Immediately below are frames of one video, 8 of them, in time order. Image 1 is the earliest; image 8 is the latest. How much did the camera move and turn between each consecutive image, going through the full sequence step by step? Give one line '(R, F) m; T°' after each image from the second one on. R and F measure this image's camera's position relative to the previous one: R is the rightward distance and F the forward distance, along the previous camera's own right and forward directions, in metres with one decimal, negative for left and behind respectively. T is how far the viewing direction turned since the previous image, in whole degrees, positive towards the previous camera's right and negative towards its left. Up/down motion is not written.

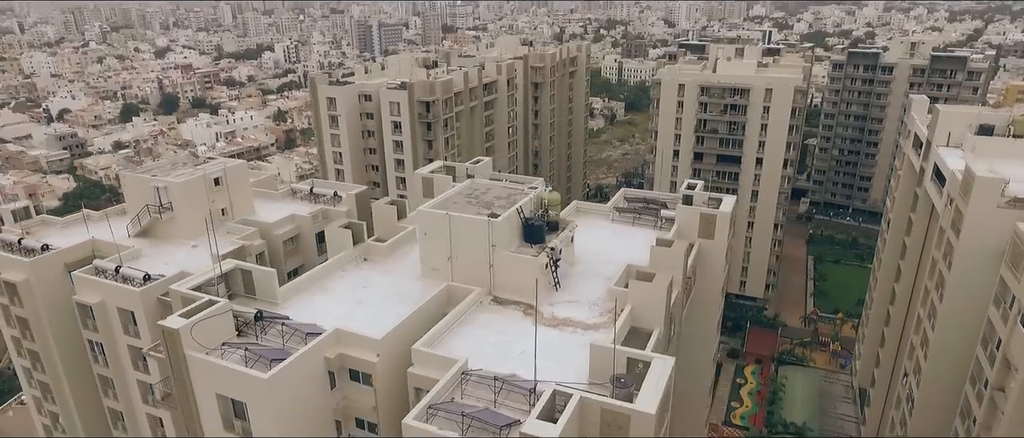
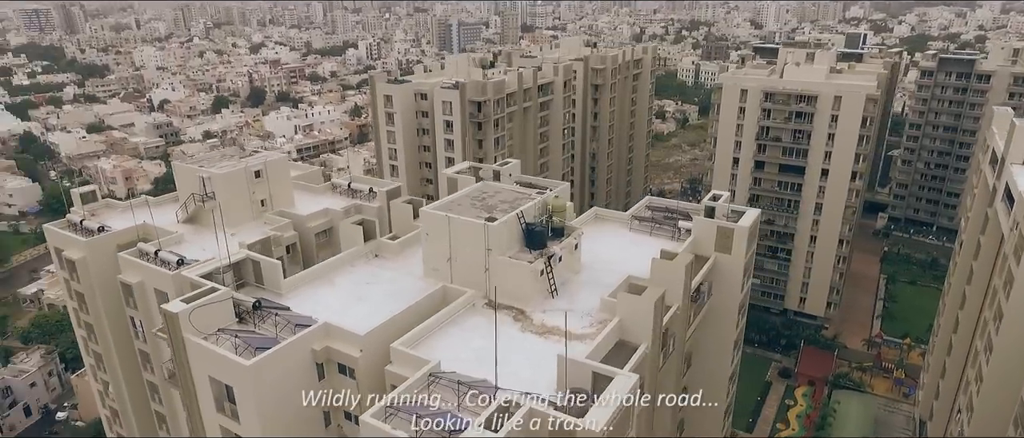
(+2.0, +0.1) m; -7°
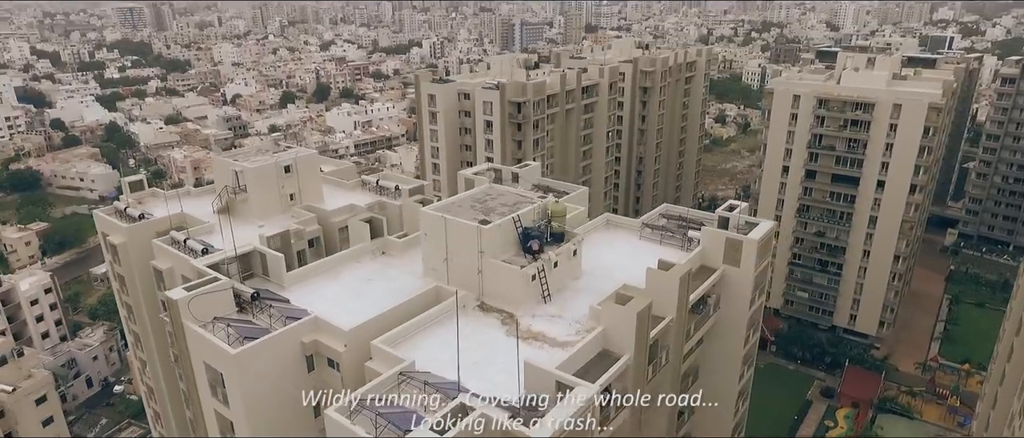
(+1.7, +0.1) m; -5°
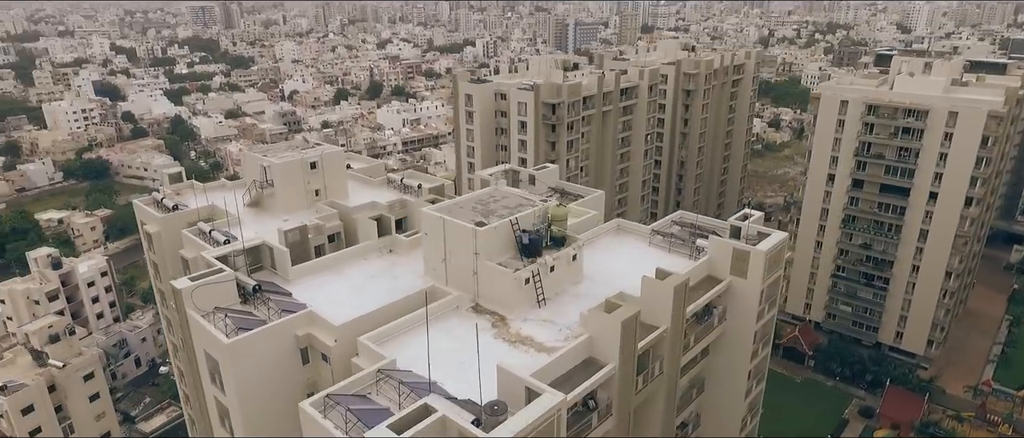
(+1.5, +0.1) m; -5°
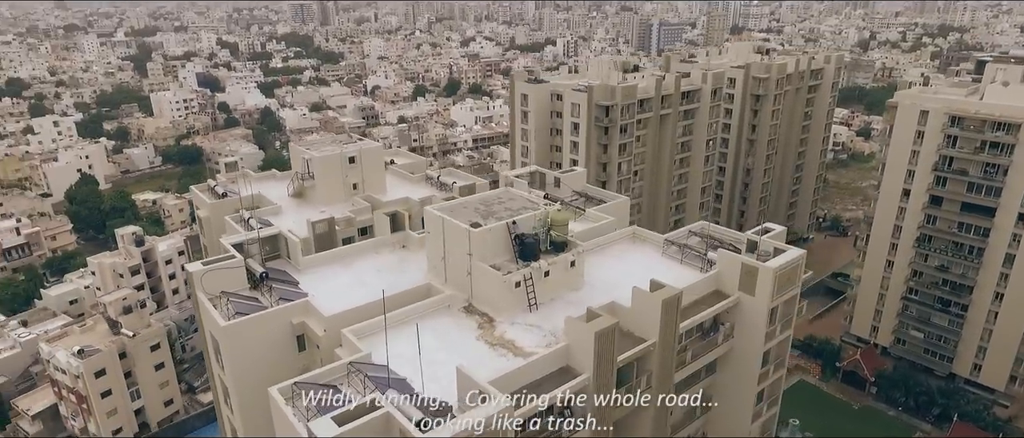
(+2.2, +0.1) m; -7°
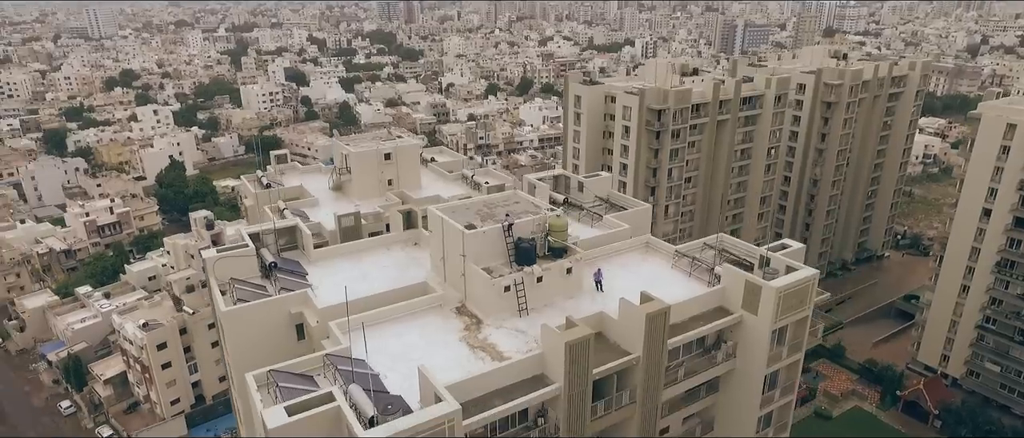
(+2.1, +0.2) m; -7°
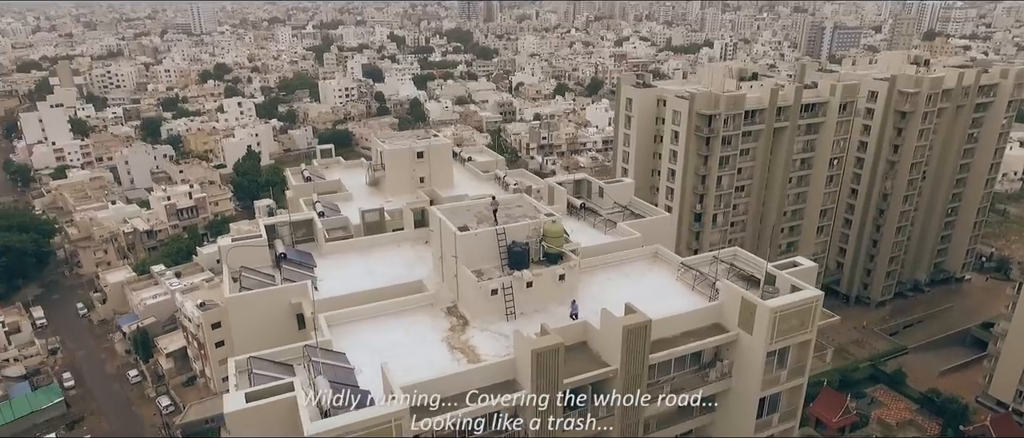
(+2.1, +0.1) m; -7°
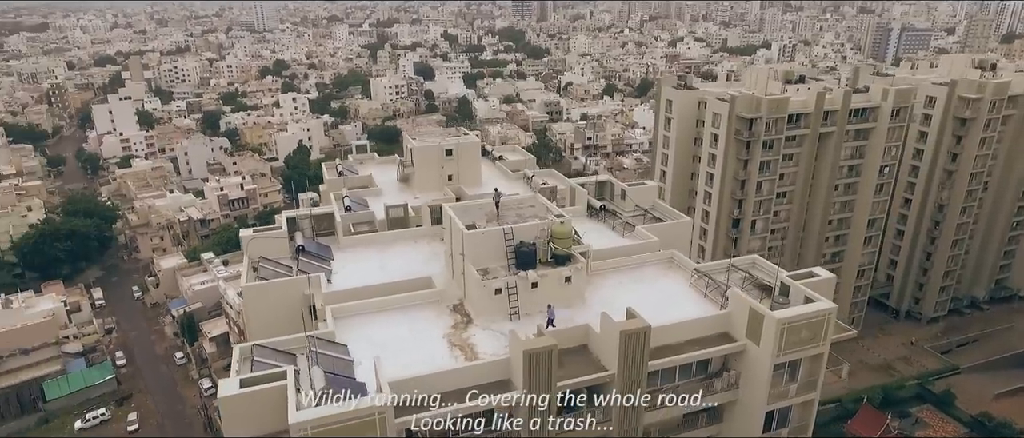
(+1.1, 0.0) m; -4°
